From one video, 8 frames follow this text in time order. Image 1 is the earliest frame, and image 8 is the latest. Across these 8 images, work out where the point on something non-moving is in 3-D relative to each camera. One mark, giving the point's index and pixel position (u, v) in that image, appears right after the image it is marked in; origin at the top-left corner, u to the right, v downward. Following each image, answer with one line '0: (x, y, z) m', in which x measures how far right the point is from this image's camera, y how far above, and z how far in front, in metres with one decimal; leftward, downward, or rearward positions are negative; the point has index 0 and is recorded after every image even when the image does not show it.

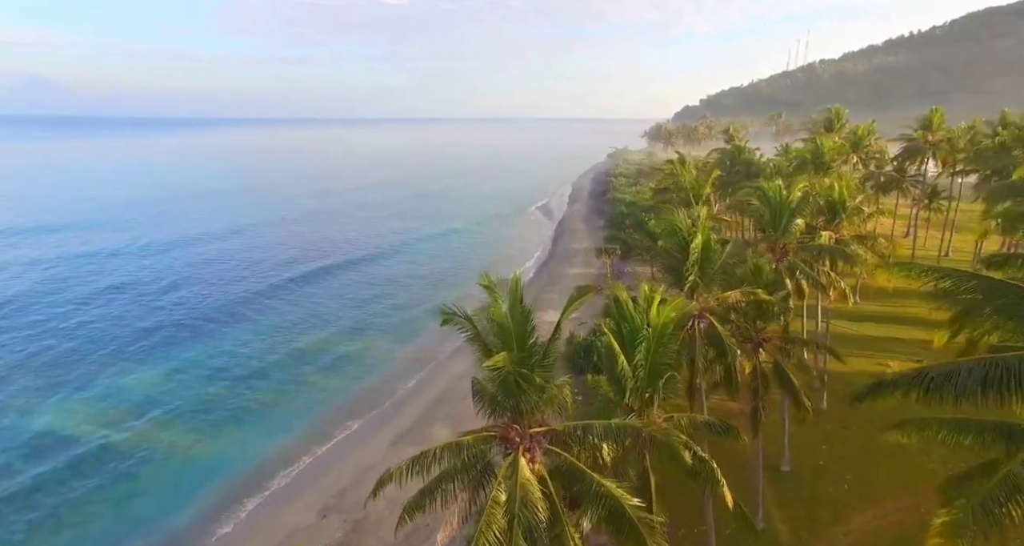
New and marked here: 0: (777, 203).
0: (+8.9, +2.4, +18.9) m
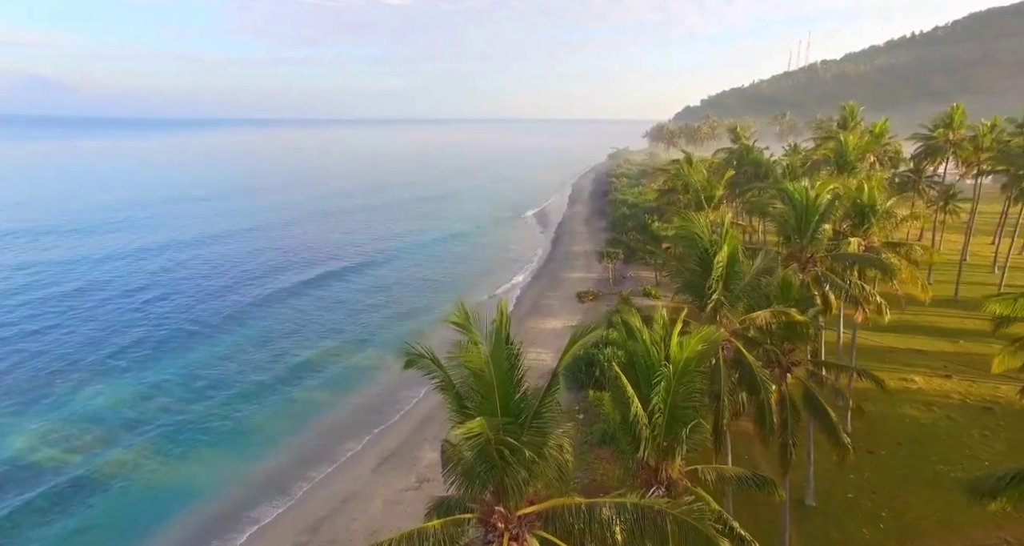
0: (+8.8, +2.0, +16.8) m
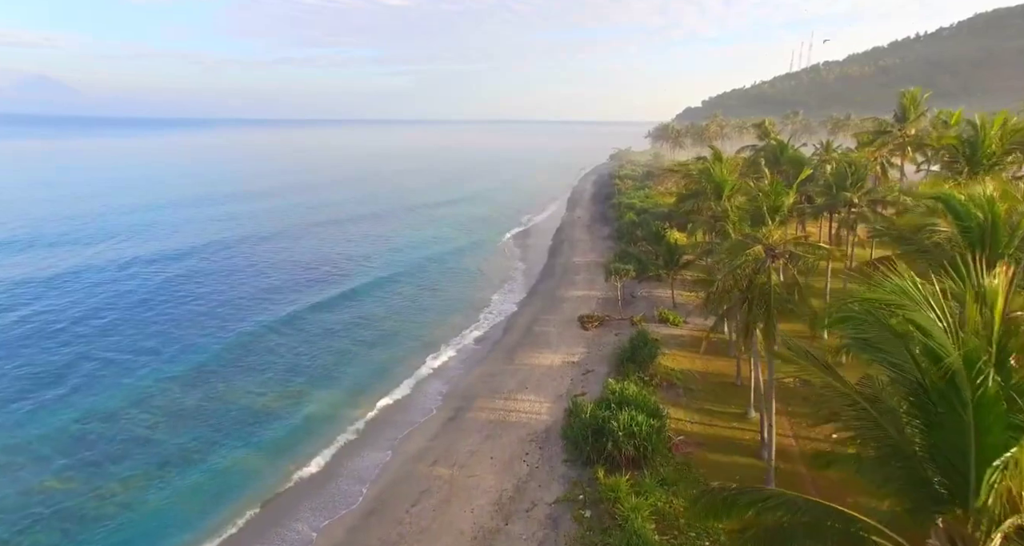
0: (+8.1, +0.7, +9.6) m
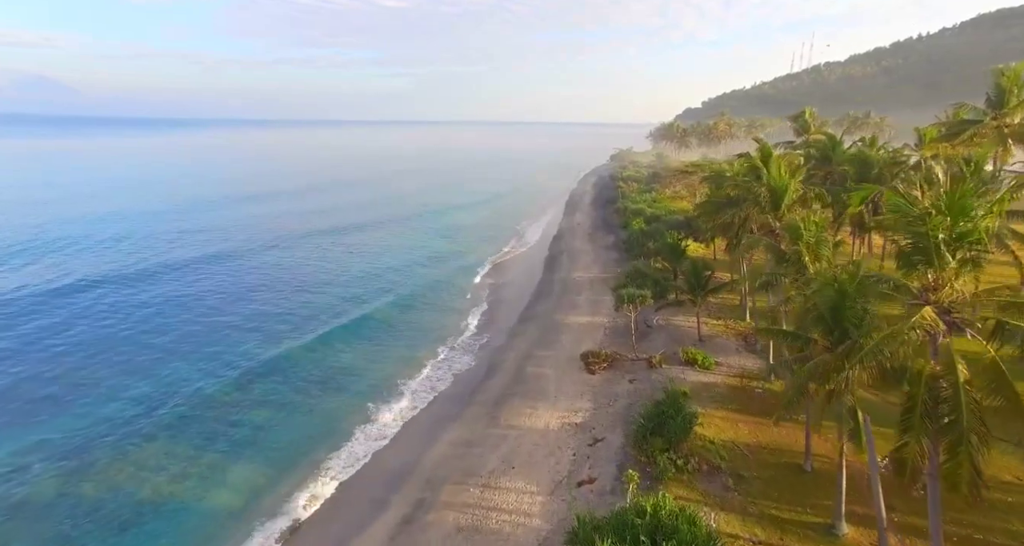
0: (+7.5, -0.6, +2.1) m
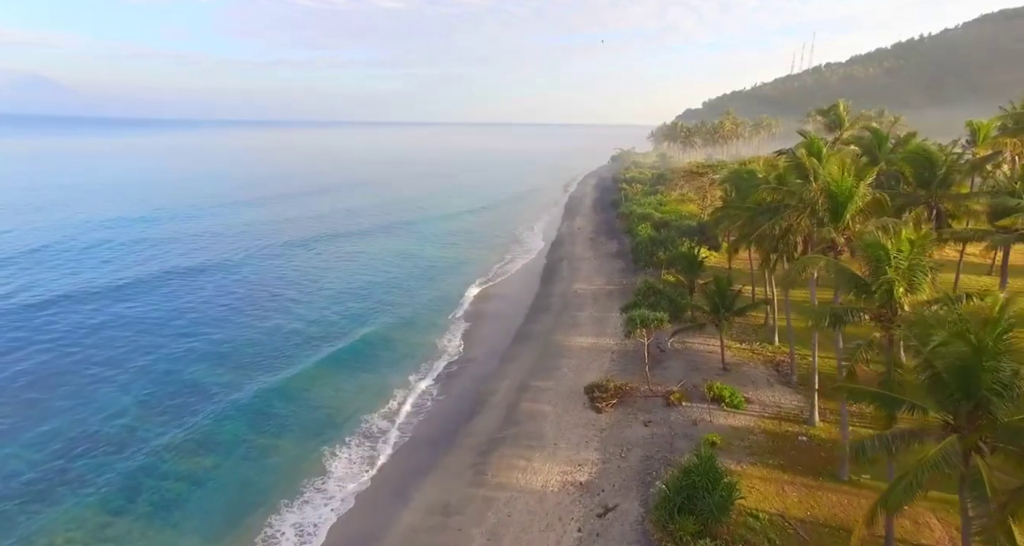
0: (+7.2, -1.4, -2.3) m
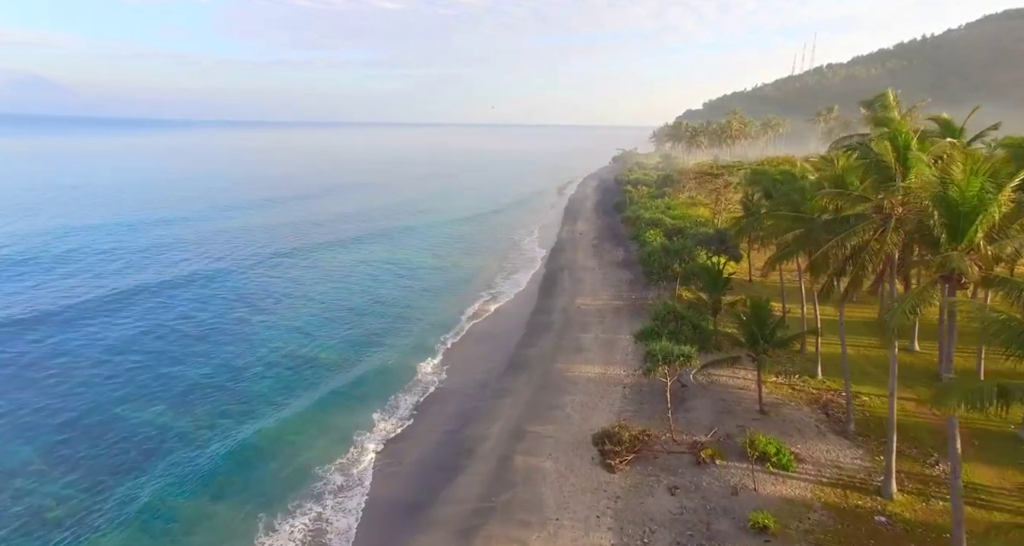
0: (+6.9, -2.2, -7.0) m
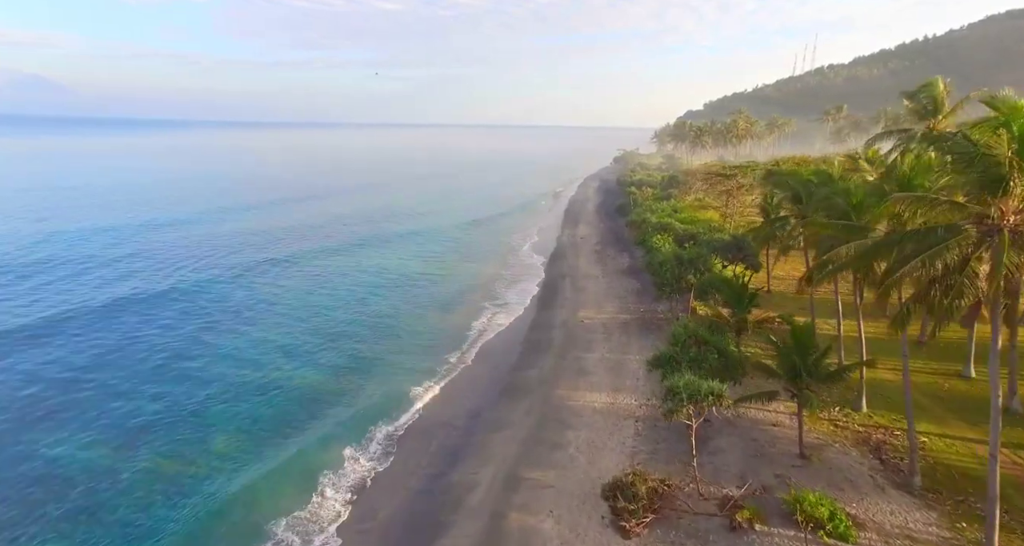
0: (+6.7, -2.8, -10.5) m
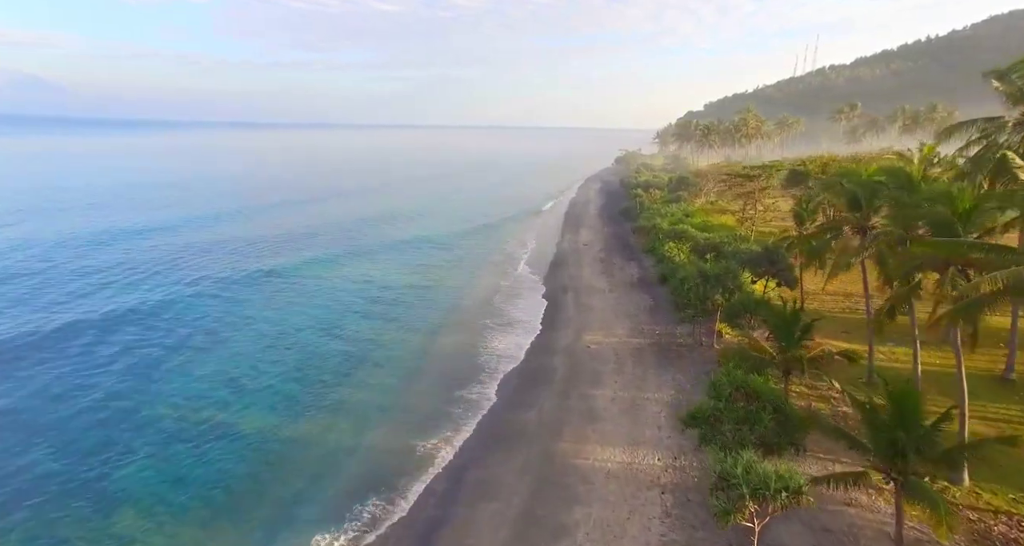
0: (+6.5, -3.6, -15.6) m
